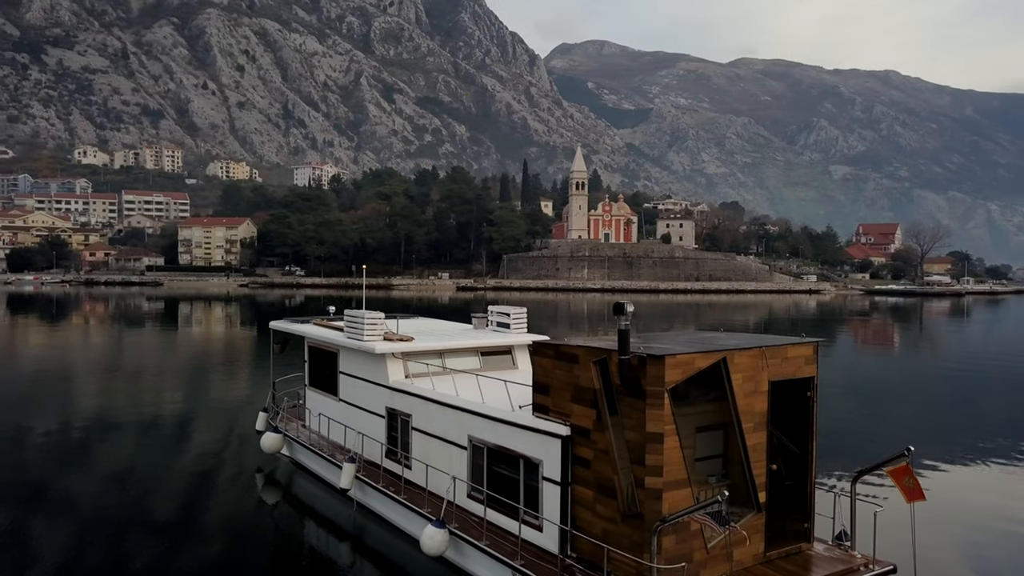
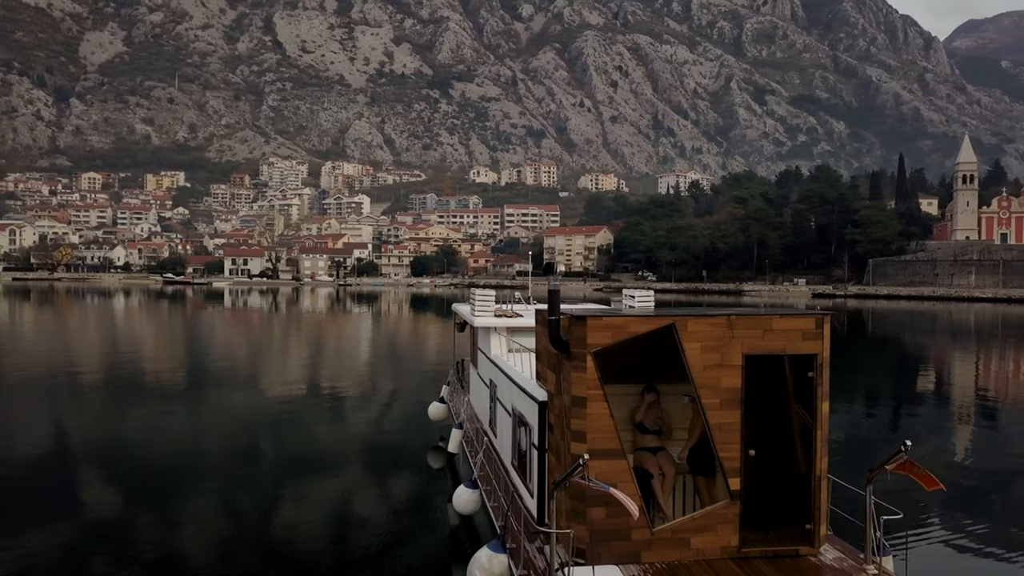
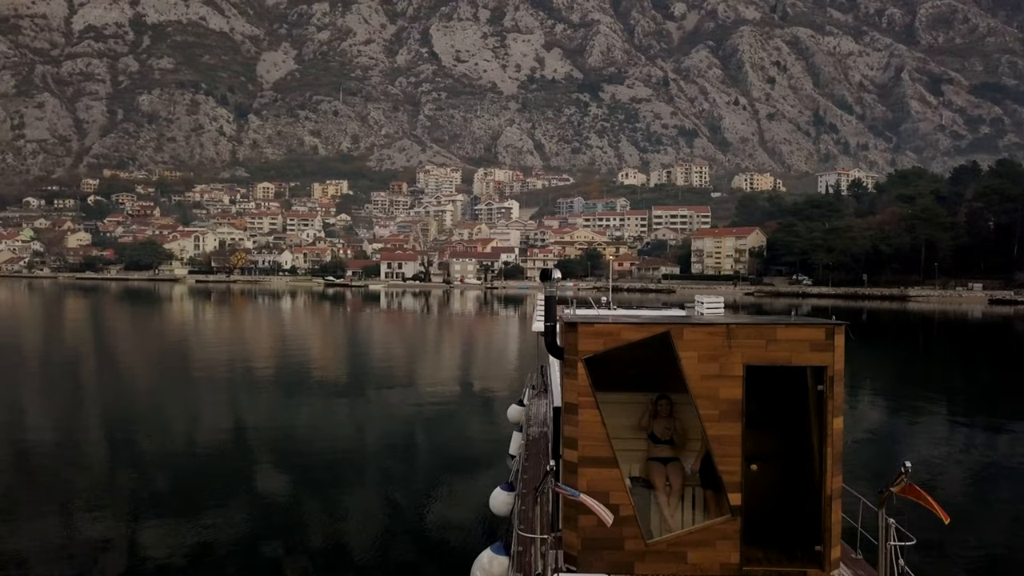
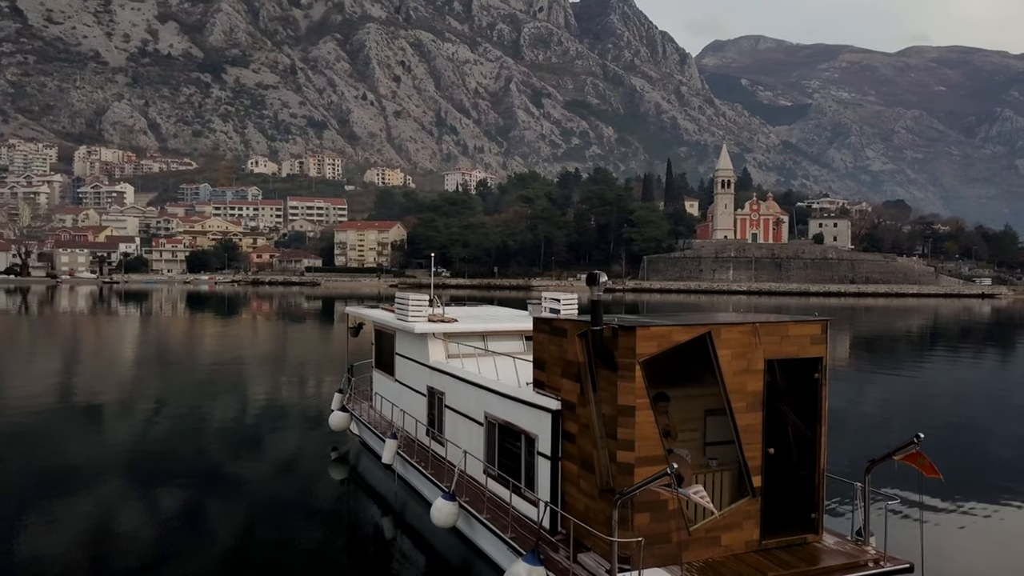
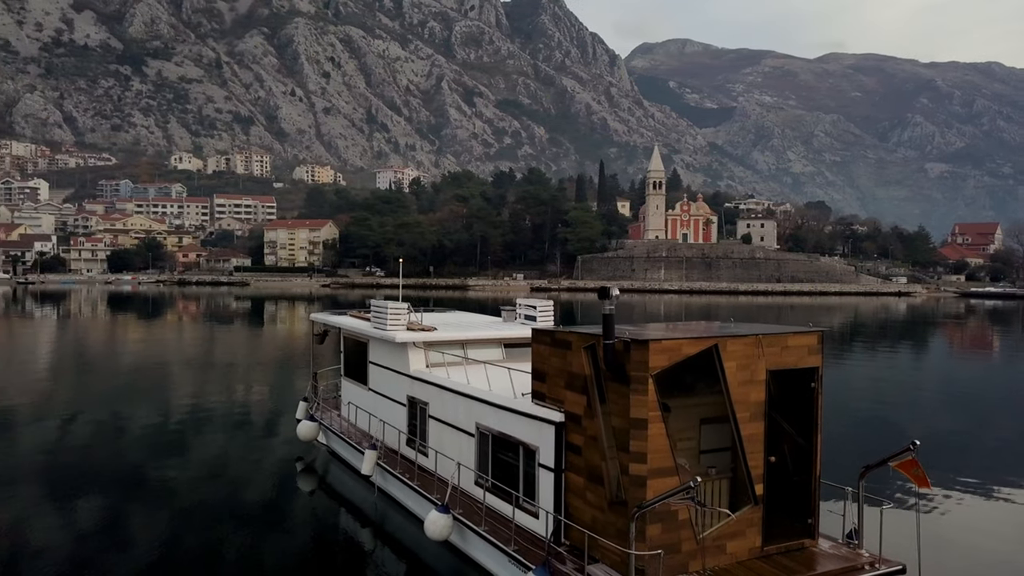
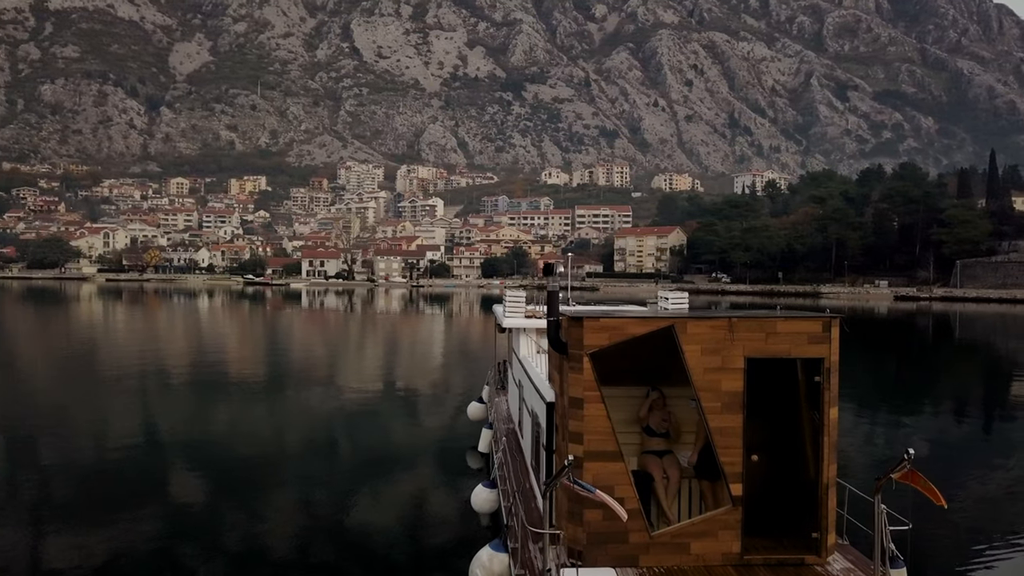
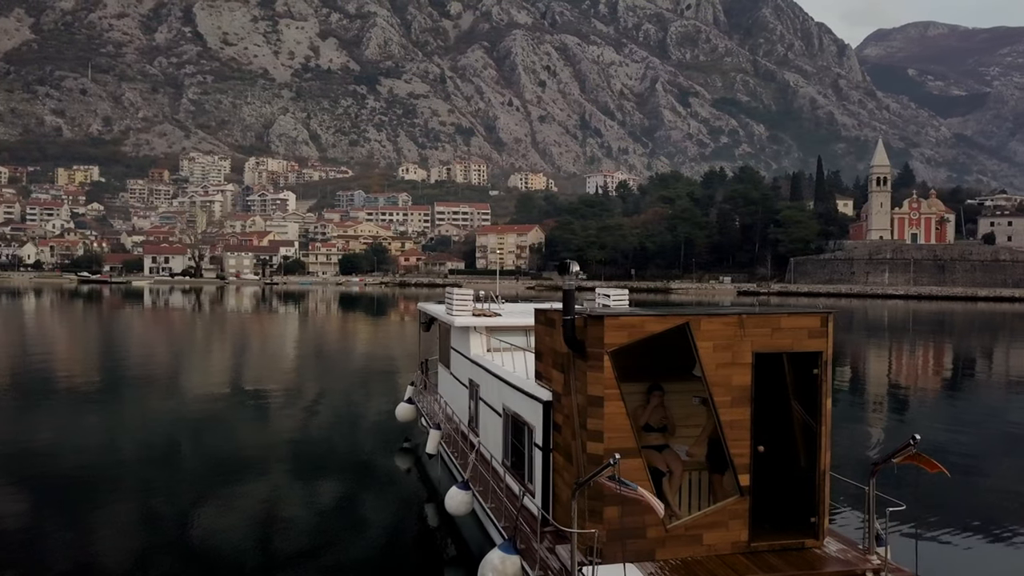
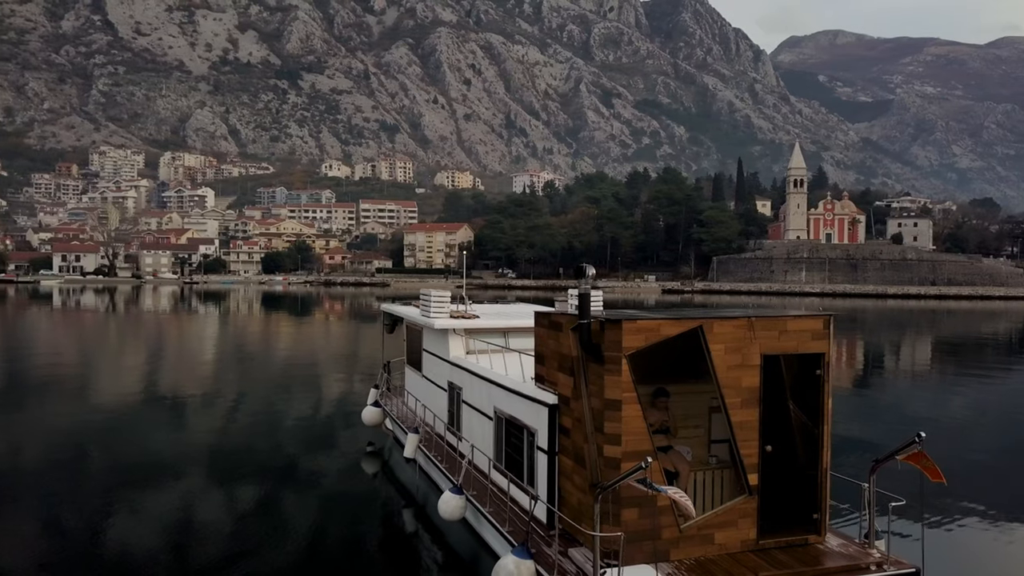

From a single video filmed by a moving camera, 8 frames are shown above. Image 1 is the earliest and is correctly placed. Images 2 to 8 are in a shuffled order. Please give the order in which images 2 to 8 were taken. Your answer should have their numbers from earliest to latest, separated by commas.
5, 4, 8, 7, 2, 6, 3
